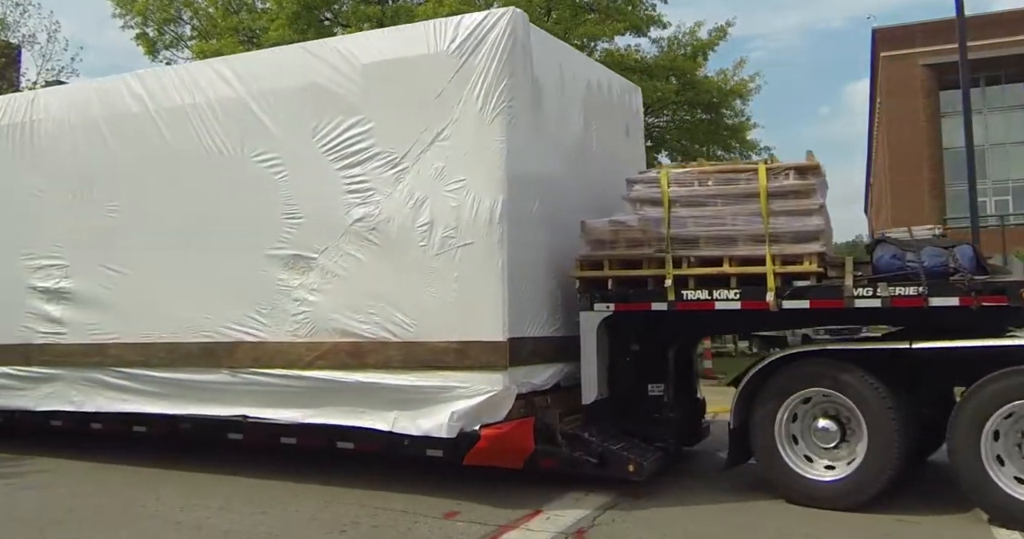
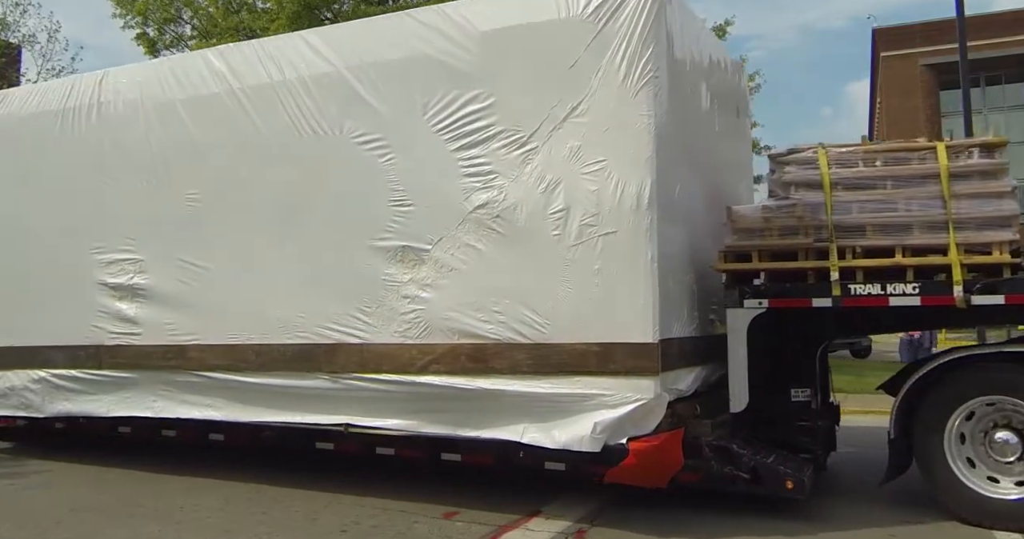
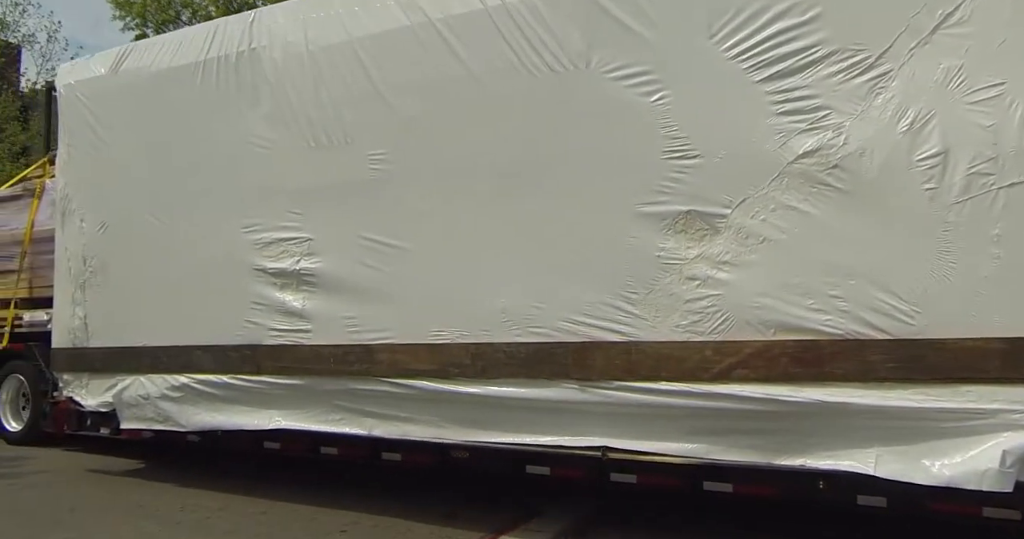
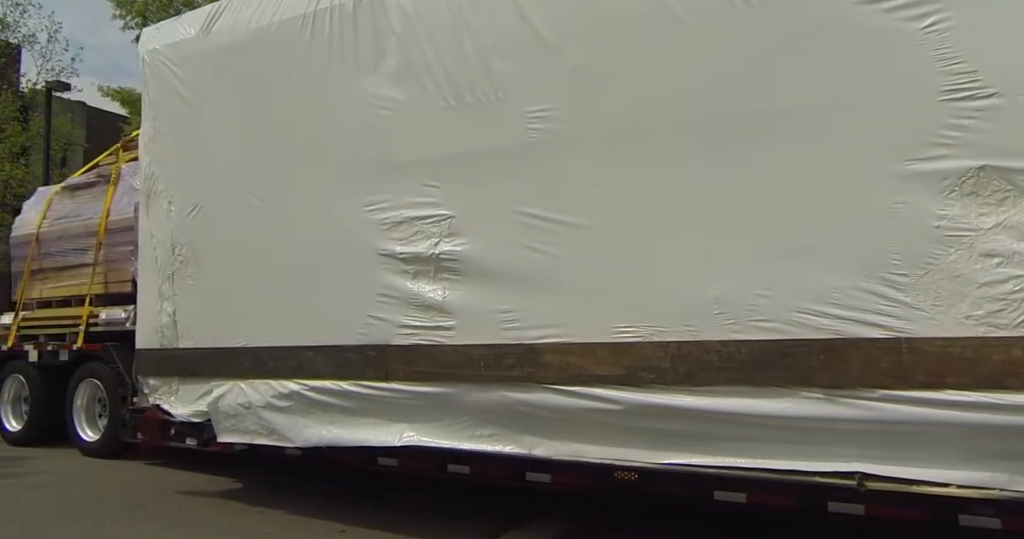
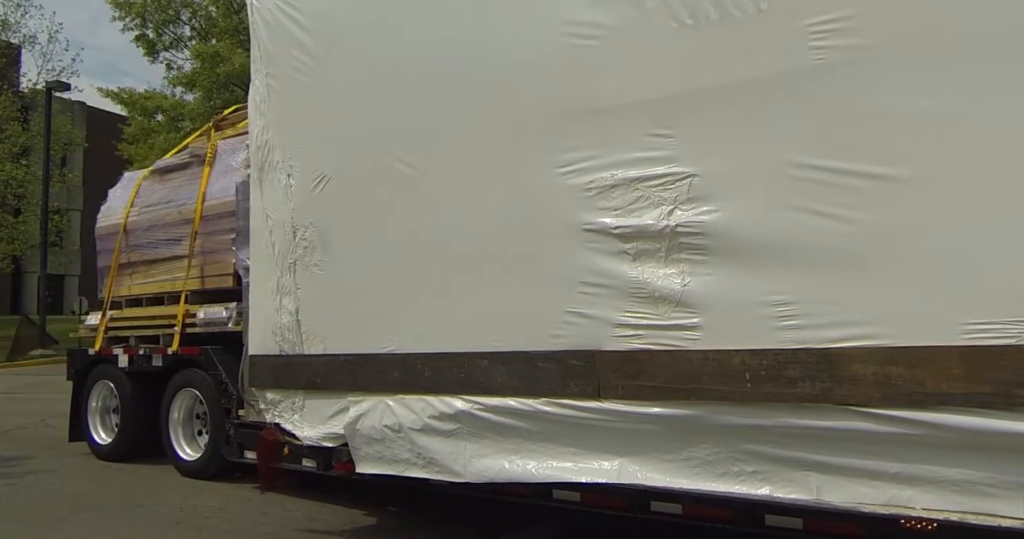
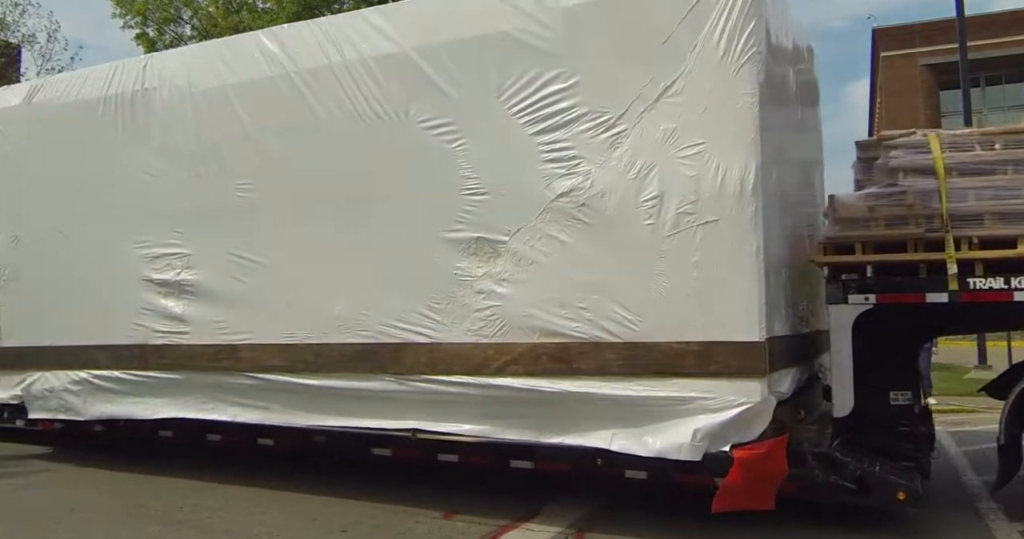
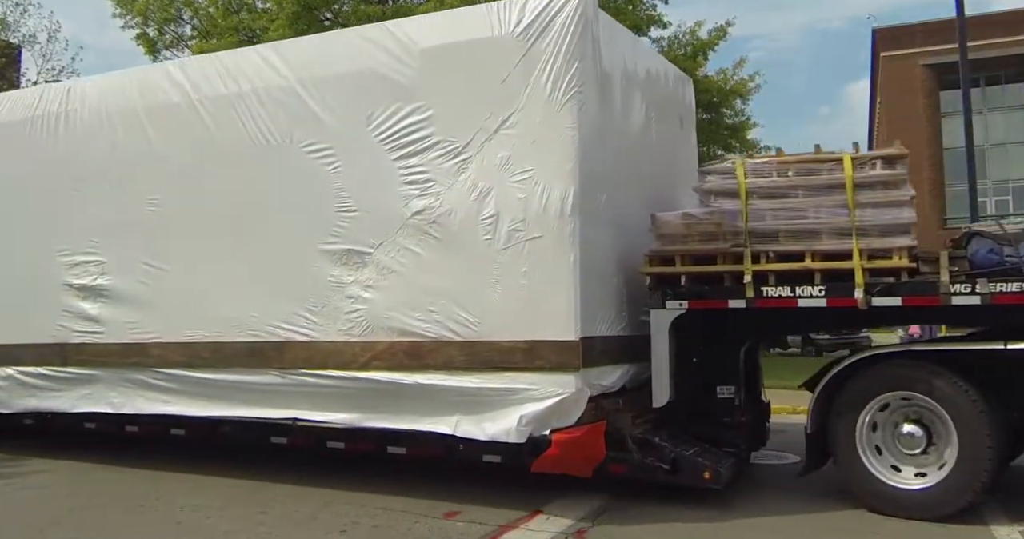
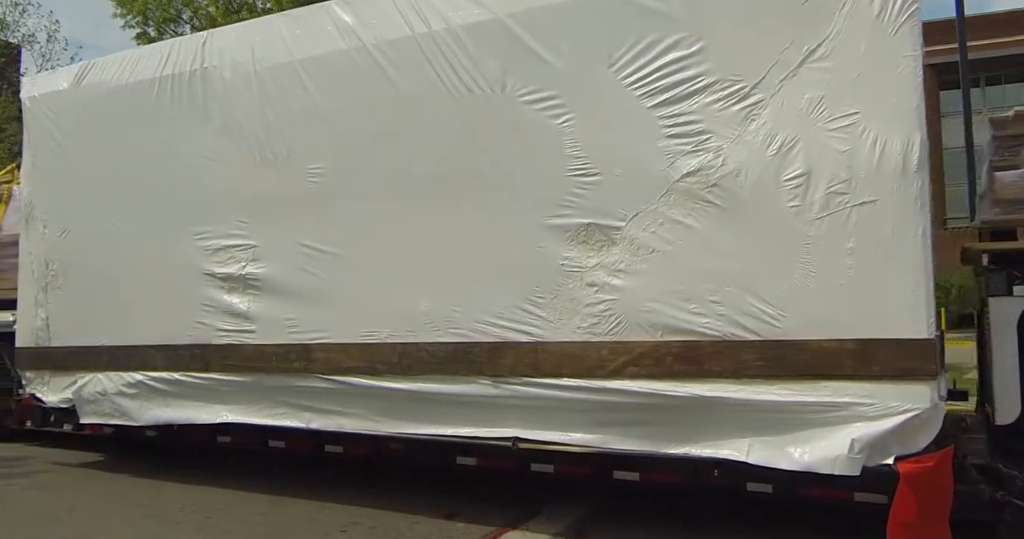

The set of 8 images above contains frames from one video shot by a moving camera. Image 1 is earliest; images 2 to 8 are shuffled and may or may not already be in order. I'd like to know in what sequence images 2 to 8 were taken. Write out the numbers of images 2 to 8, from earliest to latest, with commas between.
7, 2, 6, 8, 3, 4, 5
